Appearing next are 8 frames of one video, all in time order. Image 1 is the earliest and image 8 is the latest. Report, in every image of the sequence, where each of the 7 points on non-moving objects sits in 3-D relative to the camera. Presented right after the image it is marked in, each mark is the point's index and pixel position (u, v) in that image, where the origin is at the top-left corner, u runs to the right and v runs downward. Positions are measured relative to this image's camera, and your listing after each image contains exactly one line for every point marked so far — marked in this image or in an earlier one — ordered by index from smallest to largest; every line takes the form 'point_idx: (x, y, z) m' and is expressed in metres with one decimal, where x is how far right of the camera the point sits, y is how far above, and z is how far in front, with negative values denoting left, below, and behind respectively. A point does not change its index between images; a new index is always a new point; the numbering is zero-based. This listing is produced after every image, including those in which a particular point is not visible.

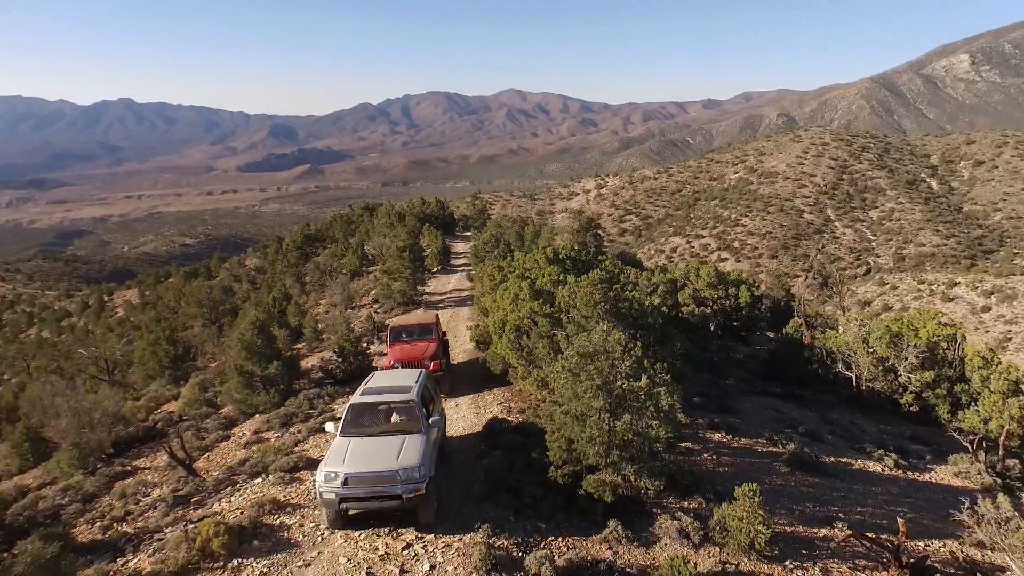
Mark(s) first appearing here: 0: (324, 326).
0: (-4.8, -1.0, +17.3) m
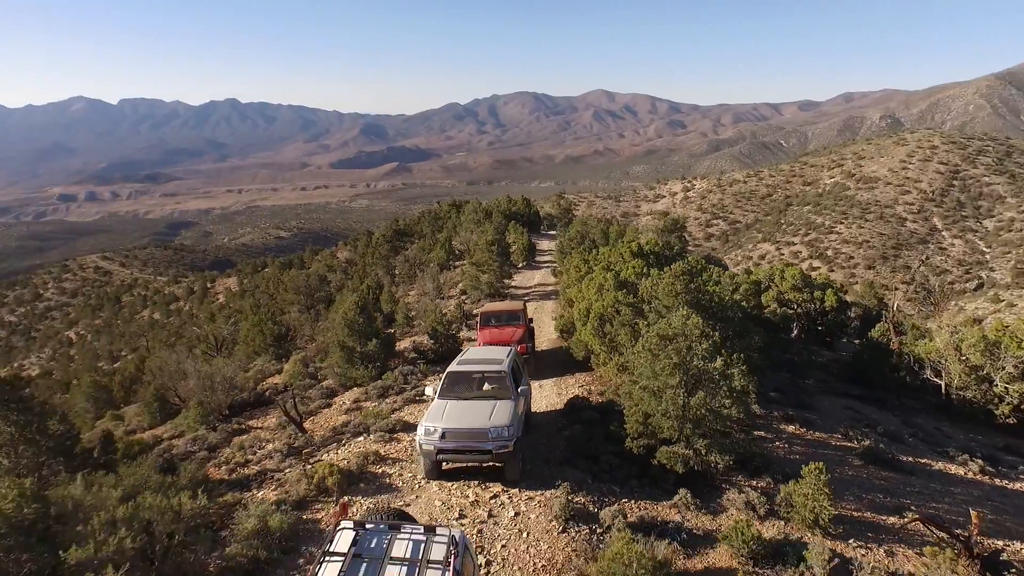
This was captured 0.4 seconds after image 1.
0: (-2.6, -0.6, +18.4) m
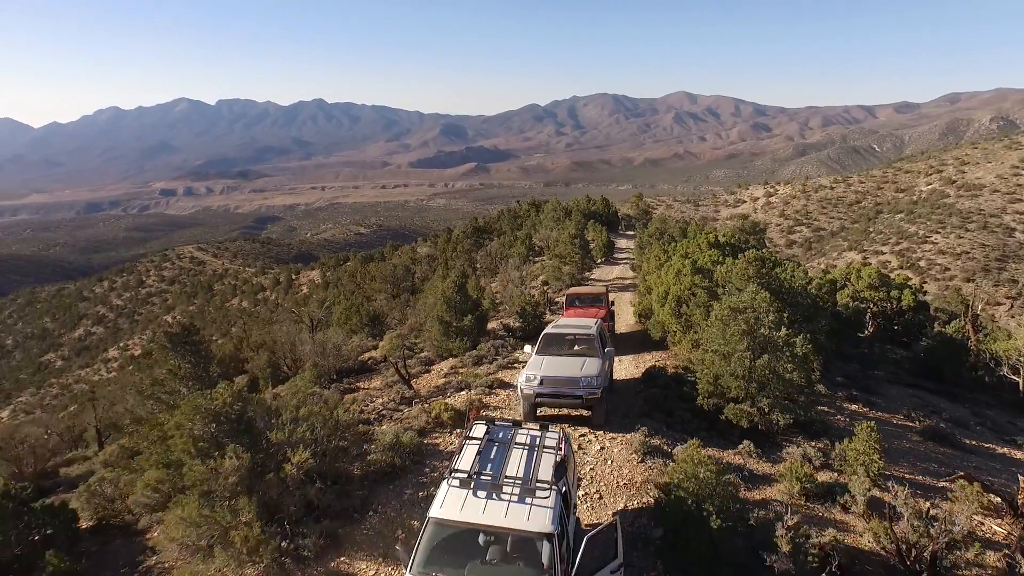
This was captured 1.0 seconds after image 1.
0: (-0.3, -0.3, +19.8) m
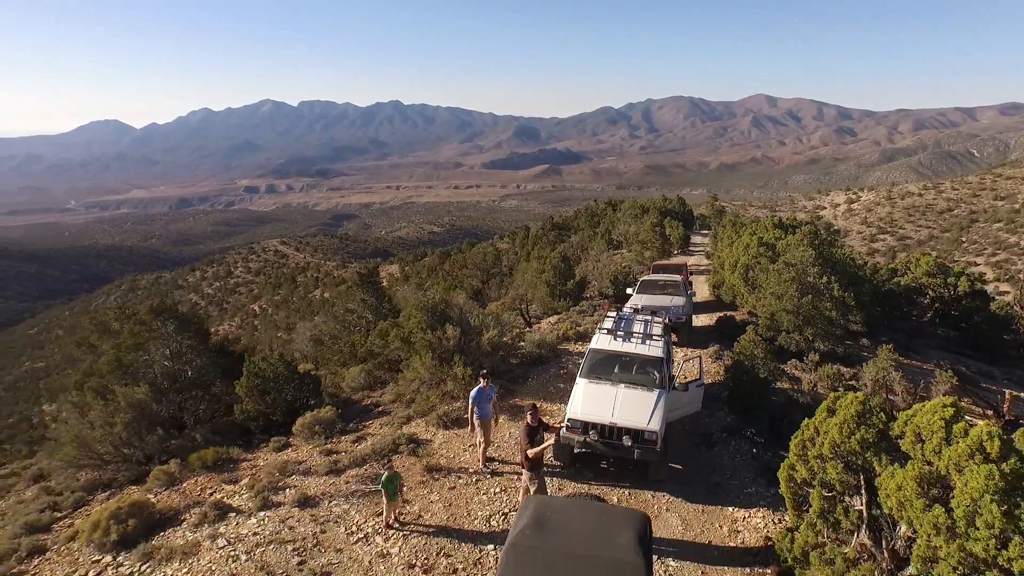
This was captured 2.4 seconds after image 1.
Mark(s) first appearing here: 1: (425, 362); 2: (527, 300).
0: (+2.7, +0.4, +22.7) m
1: (-1.1, -1.1, +9.0) m
2: (+0.4, -0.3, +17.6) m
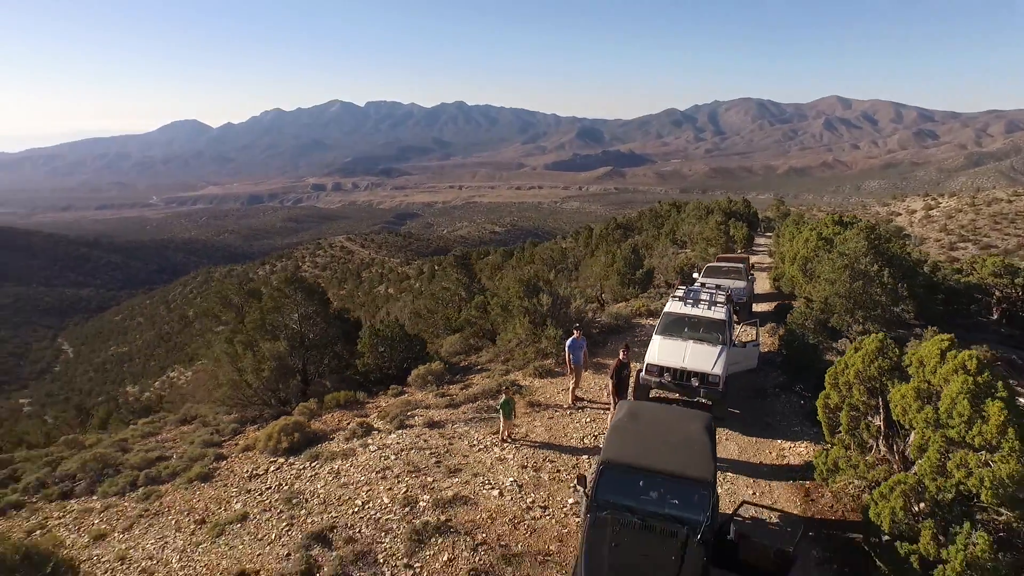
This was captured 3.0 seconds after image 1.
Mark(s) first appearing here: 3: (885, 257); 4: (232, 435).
0: (+5.2, +0.7, +24.1) m
1: (+0.2, -0.7, +10.7) m
2: (+2.5, 0.0, +19.2) m
3: (+8.0, +0.7, +14.5) m
4: (-4.4, -2.3, +10.6) m
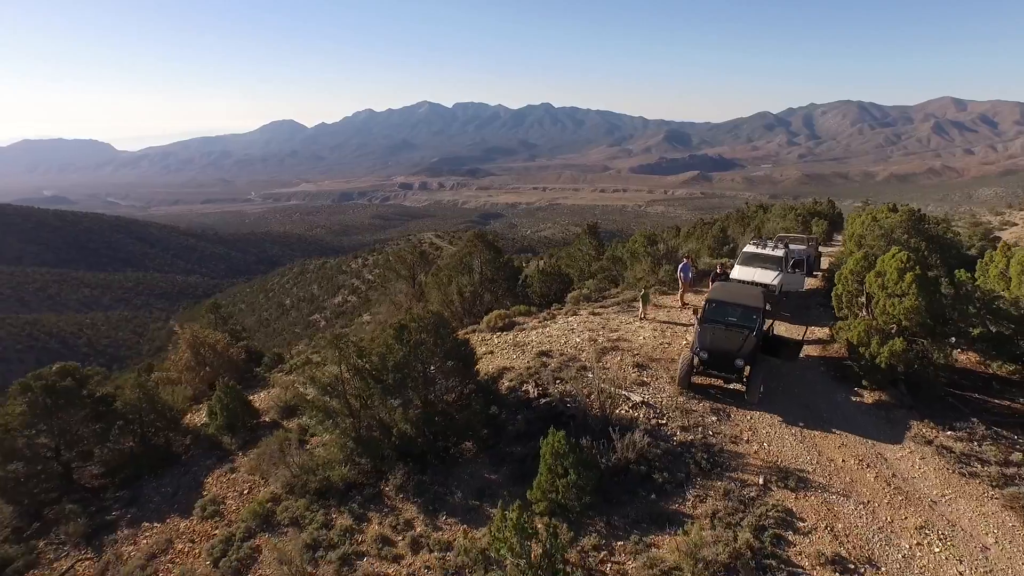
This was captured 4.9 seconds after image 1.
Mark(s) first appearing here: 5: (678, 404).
0: (+9.7, +1.6, +28.6) m
1: (+3.2, +0.5, +15.9) m
2: (+6.4, +1.0, +24.1) m
3: (+11.5, +1.5, +18.8) m
4: (-1.4, -1.0, +16.4) m
5: (+2.4, -1.7, +9.7) m
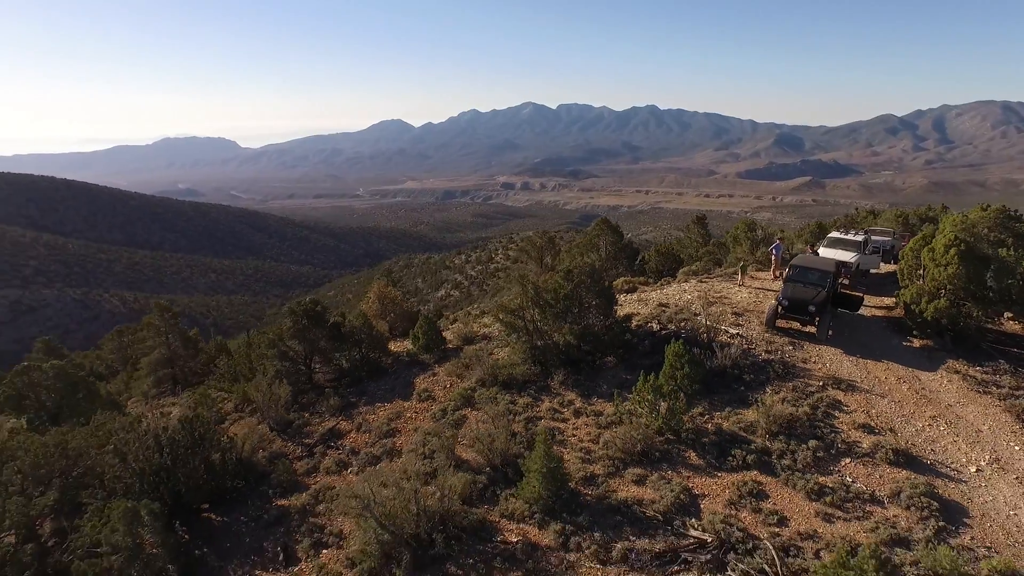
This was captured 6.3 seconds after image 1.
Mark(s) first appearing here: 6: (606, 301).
0: (+15.1, +1.9, +30.9) m
1: (+6.7, +1.1, +19.3) m
2: (+11.1, +1.5, +26.9) m
3: (+15.4, +1.8, +20.9) m
4: (+2.2, -0.2, +20.4) m
5: (+5.0, -1.0, +13.3) m
6: (+1.9, -0.3, +14.0) m
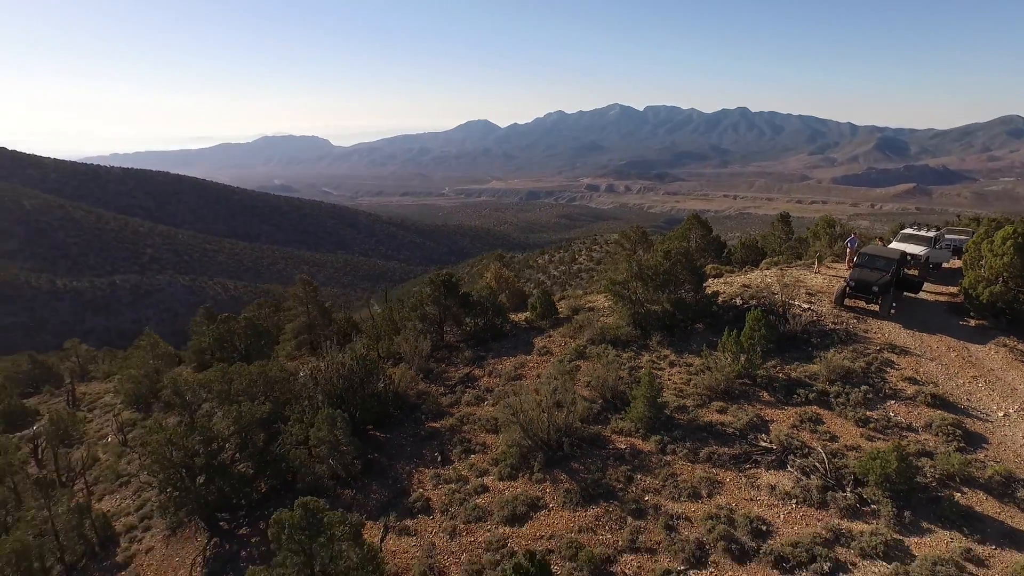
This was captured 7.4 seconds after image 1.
0: (+19.7, +1.8, +32.1) m
1: (+10.0, +1.4, +21.5) m
2: (+15.4, +1.6, +28.5) m
3: (+18.8, +1.8, +22.1) m
4: (+5.6, +0.3, +23.1) m
5: (+7.6, -0.6, +15.7) m
6: (+4.6, +0.2, +16.8) m
